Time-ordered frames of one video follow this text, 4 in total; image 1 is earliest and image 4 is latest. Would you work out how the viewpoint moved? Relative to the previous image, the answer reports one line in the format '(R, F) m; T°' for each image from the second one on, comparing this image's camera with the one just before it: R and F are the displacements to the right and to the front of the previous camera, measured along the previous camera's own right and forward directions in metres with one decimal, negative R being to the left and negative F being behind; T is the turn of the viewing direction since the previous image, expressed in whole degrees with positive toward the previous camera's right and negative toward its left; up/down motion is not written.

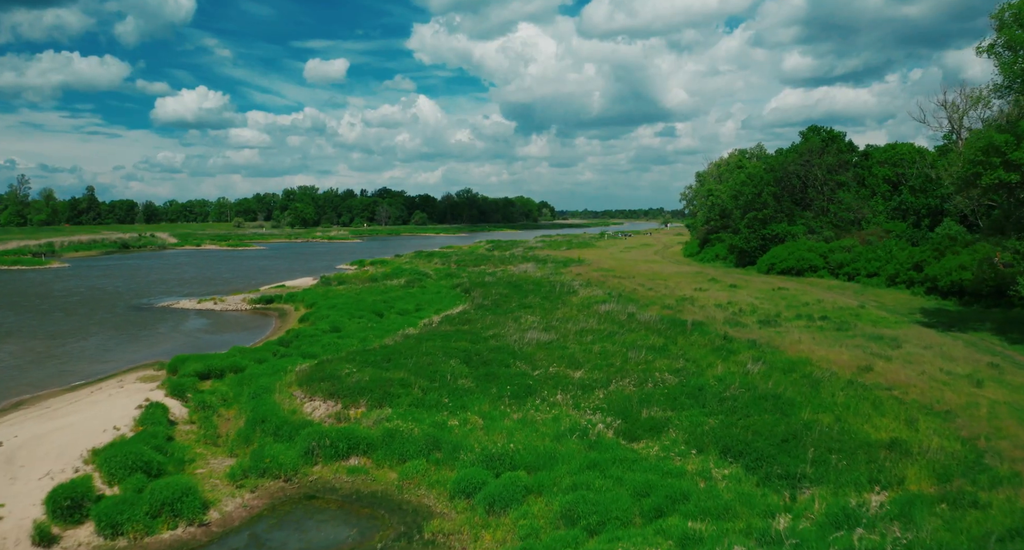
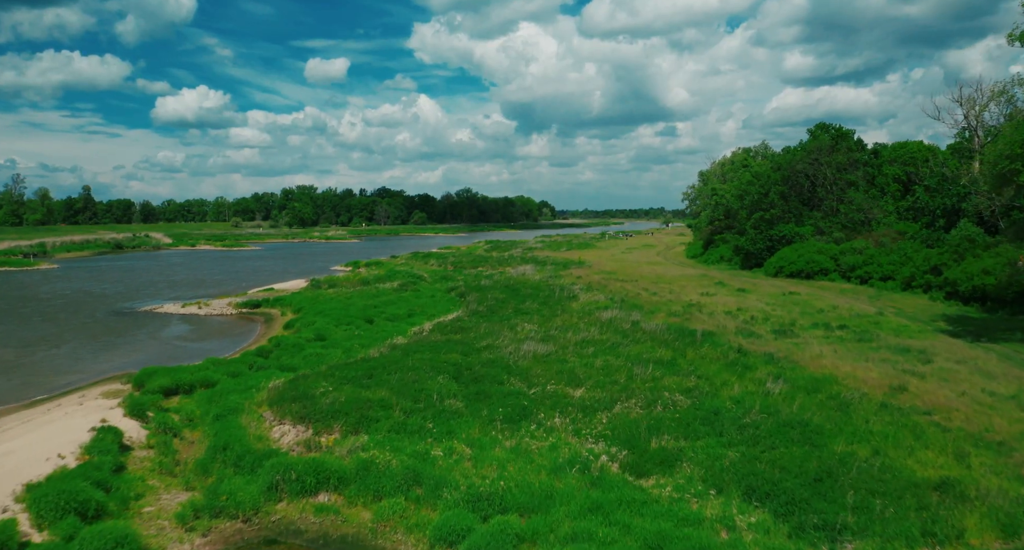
(+0.2, +2.1) m; 0°
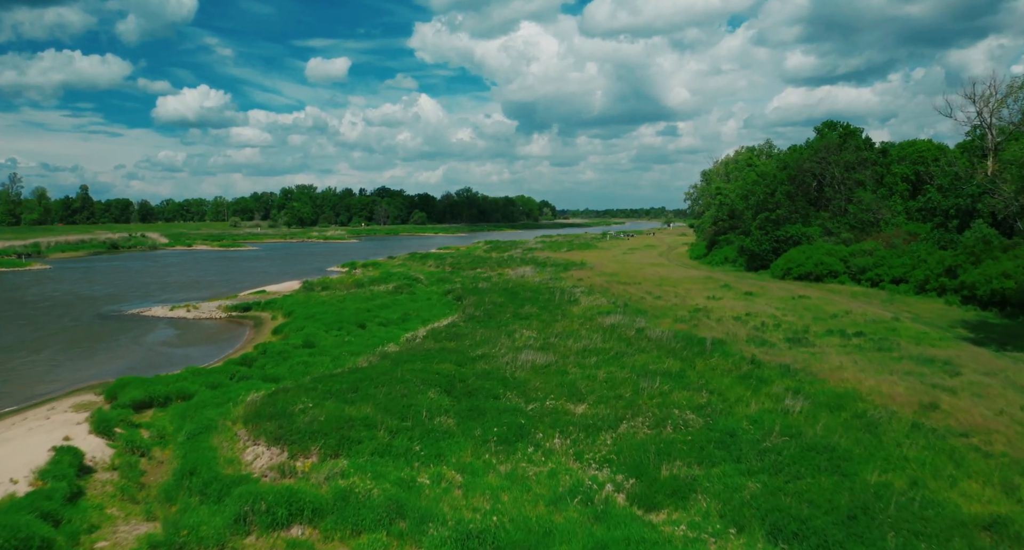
(+0.1, +1.5) m; 0°
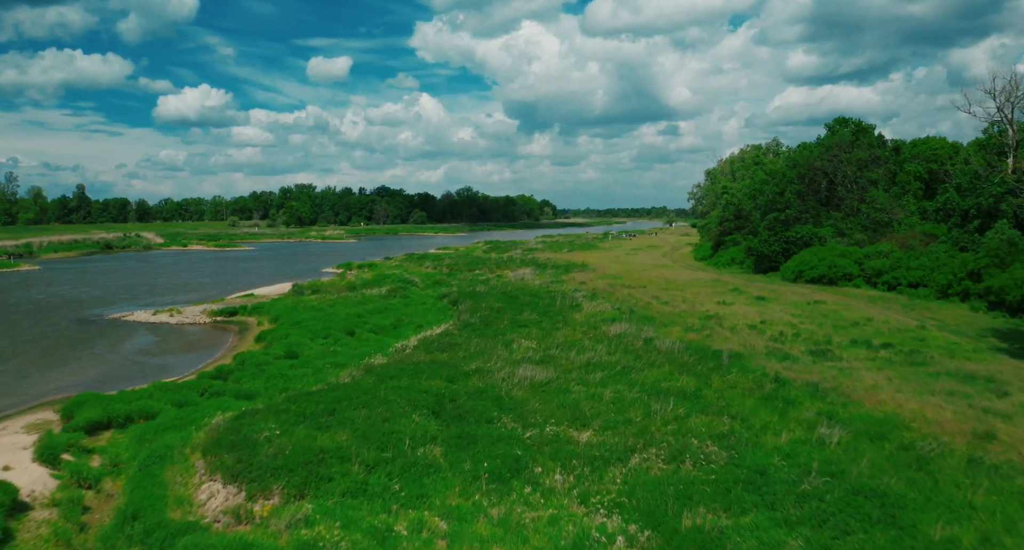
(+0.2, +2.1) m; 0°
